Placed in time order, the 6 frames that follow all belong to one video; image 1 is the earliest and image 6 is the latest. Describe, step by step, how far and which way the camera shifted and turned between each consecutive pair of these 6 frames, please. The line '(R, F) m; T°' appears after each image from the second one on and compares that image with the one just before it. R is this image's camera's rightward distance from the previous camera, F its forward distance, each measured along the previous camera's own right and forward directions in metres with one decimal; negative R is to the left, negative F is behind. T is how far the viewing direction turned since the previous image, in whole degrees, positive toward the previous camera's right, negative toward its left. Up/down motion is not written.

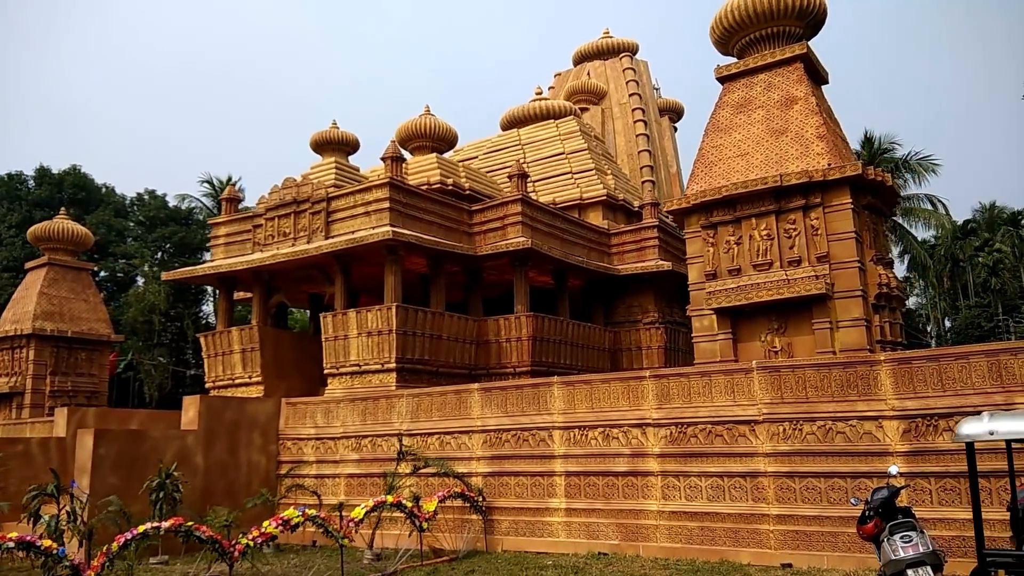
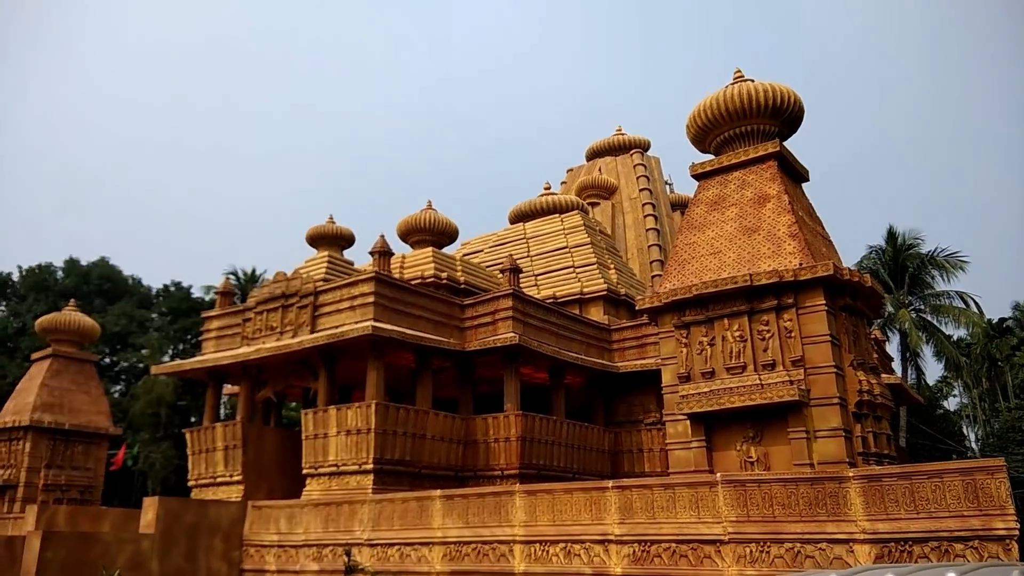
(+0.8, +0.3) m; -3°
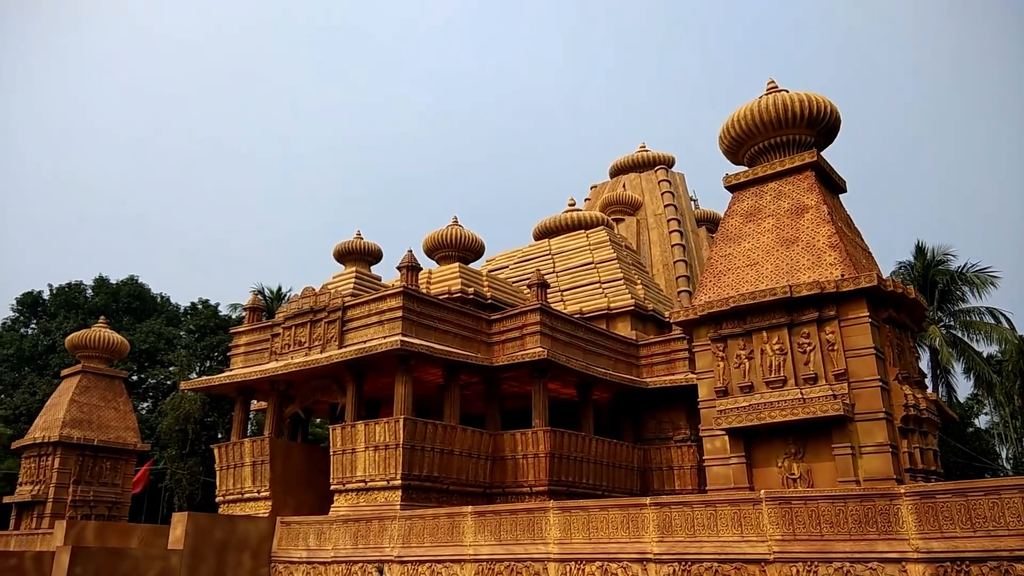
(-0.1, +0.1) m; -2°
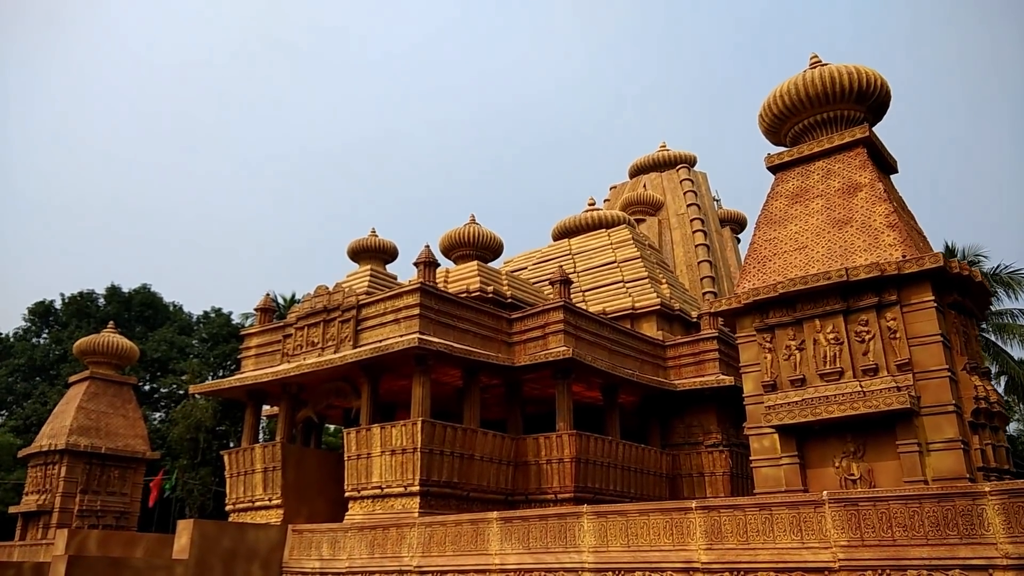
(-0.2, +0.6) m; -1°
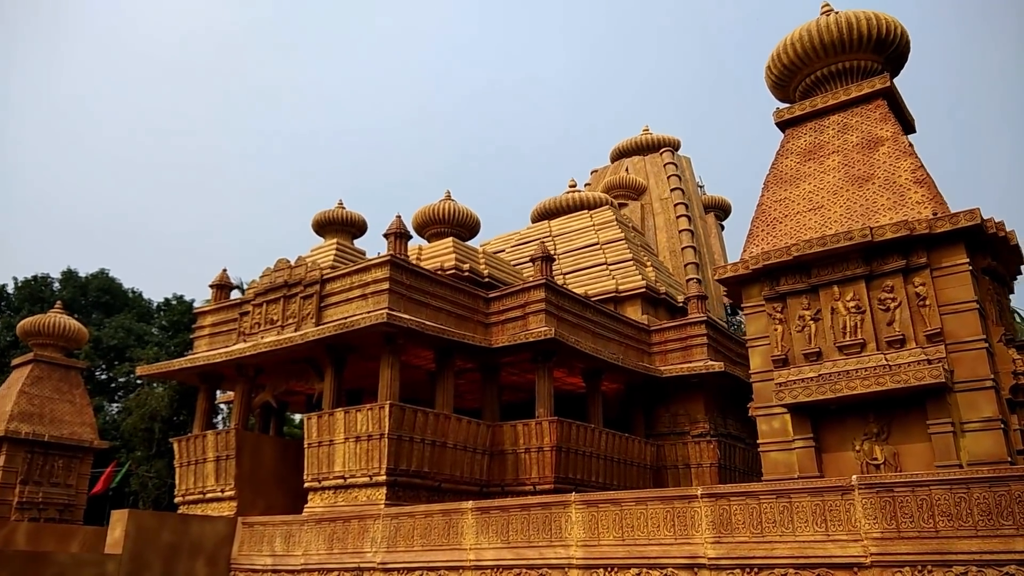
(-0.1, +0.9) m; +2°
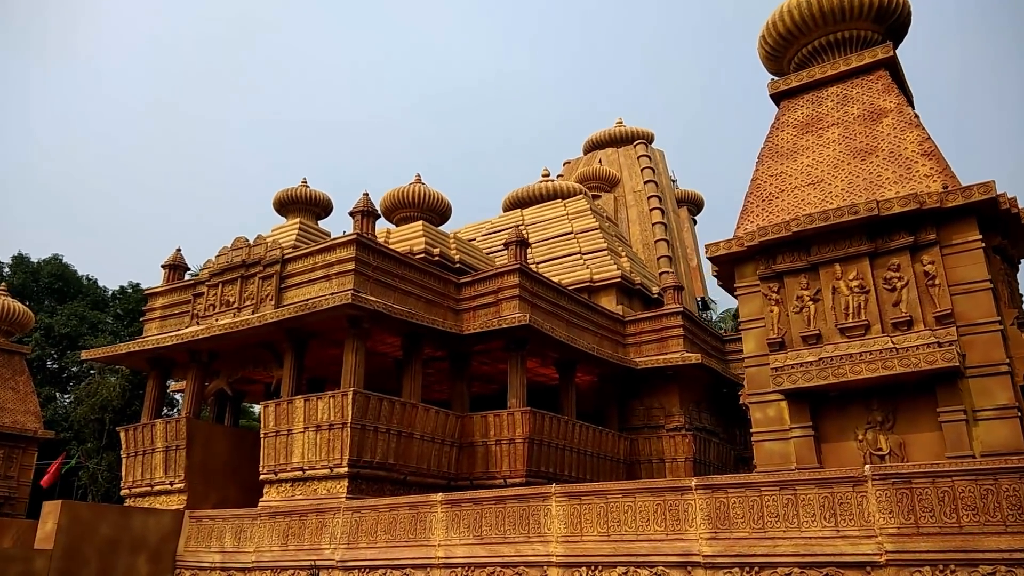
(-0.1, +0.5) m; +3°
